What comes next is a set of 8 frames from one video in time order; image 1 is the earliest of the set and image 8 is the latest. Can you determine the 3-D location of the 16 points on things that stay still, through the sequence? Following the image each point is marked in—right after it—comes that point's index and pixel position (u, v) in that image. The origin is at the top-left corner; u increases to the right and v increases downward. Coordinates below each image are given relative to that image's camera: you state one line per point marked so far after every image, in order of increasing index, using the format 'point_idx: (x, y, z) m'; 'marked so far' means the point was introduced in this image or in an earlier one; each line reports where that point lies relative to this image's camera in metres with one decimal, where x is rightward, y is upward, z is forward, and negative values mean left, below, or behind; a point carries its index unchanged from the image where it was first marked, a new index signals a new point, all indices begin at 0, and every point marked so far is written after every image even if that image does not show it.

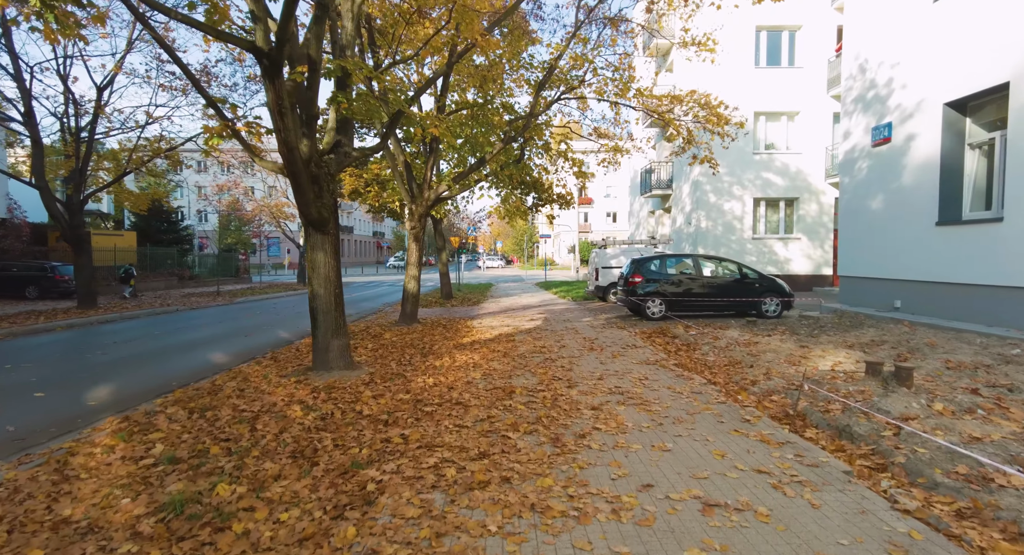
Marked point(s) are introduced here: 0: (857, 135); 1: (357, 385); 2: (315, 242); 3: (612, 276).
0: (+7.4, +3.1, +11.3) m
1: (-1.9, -1.3, +6.5) m
2: (-2.6, +0.5, +7.1) m
3: (+3.4, 0.0, +18.0) m
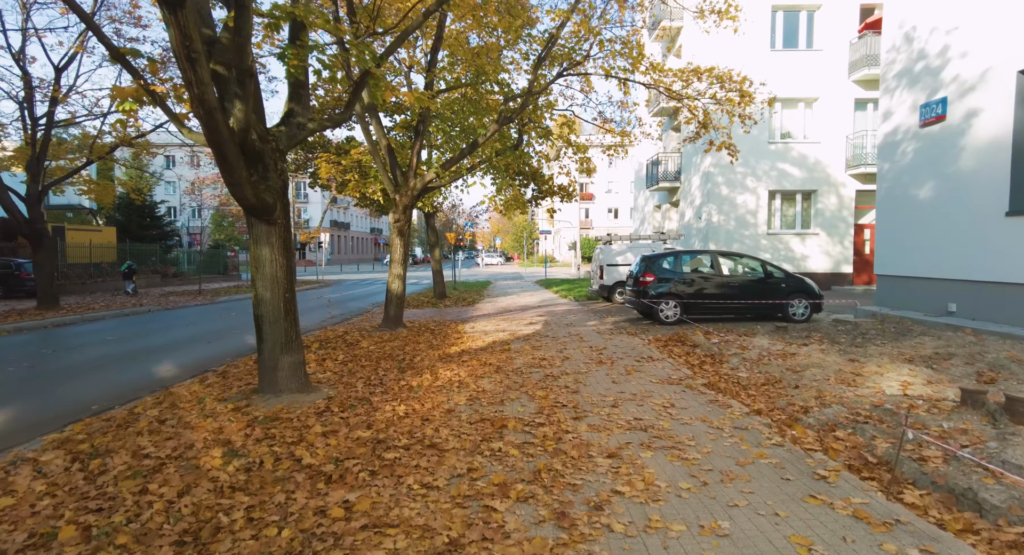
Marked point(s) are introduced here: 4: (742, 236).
0: (+7.3, +3.1, +9.9) m
1: (-2.0, -1.4, +5.2) m
2: (-2.7, +0.5, +5.7) m
3: (+3.3, 0.0, +16.6) m
4: (+8.8, +1.6, +20.0) m
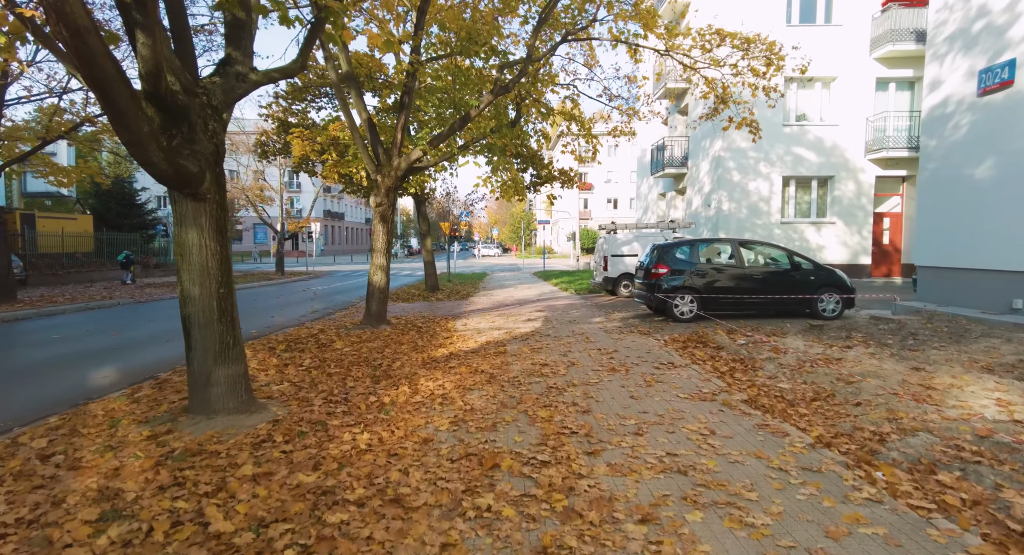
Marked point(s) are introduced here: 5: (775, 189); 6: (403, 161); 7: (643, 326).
0: (+7.3, +3.2, +8.7) m
1: (-2.0, -1.3, +4.0) m
2: (-2.8, +0.5, +4.5) m
3: (+3.2, +0.3, +15.4) m
4: (+8.7, +1.9, +18.8) m
5: (+9.4, +3.1, +18.7) m
6: (-2.1, +2.3, +10.3) m
7: (+2.4, -0.9, +9.8) m
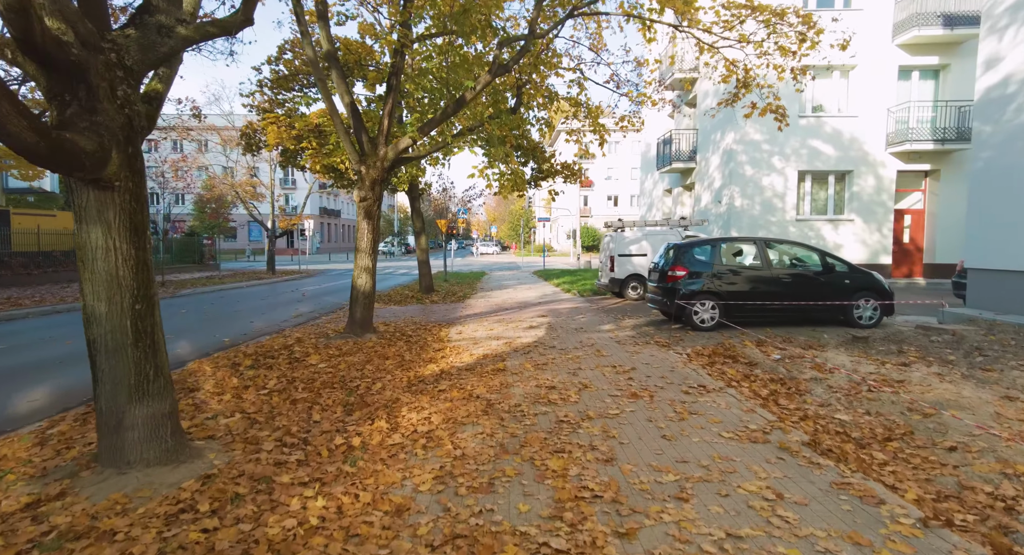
0: (+7.3, +3.1, +7.6) m
1: (-2.0, -1.4, +2.9) m
2: (-2.8, +0.4, +3.4) m
3: (+3.2, +0.2, +14.3) m
4: (+8.6, +1.8, +17.7) m
5: (+9.3, +3.1, +17.7) m
6: (-2.1, +2.2, +9.2) m
7: (+2.4, -1.0, +8.7) m
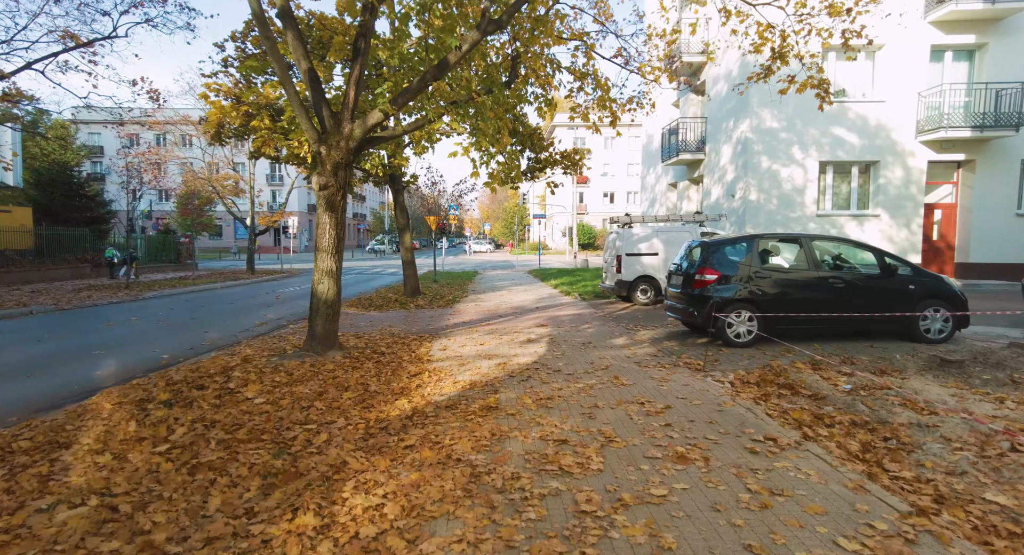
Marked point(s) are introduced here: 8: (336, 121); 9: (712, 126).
0: (+7.2, +3.1, +6.1) m
1: (-2.0, -1.5, +1.3) m
2: (-2.8, +0.3, +1.7) m
3: (+3.1, +0.2, +12.8) m
4: (+8.5, +1.8, +16.2) m
5: (+9.2, +3.1, +16.1) m
6: (-2.2, +2.1, +7.5) m
7: (+2.4, -1.0, +7.1) m
8: (-2.6, +2.3, +7.7) m
9: (+7.2, +5.5, +18.9) m
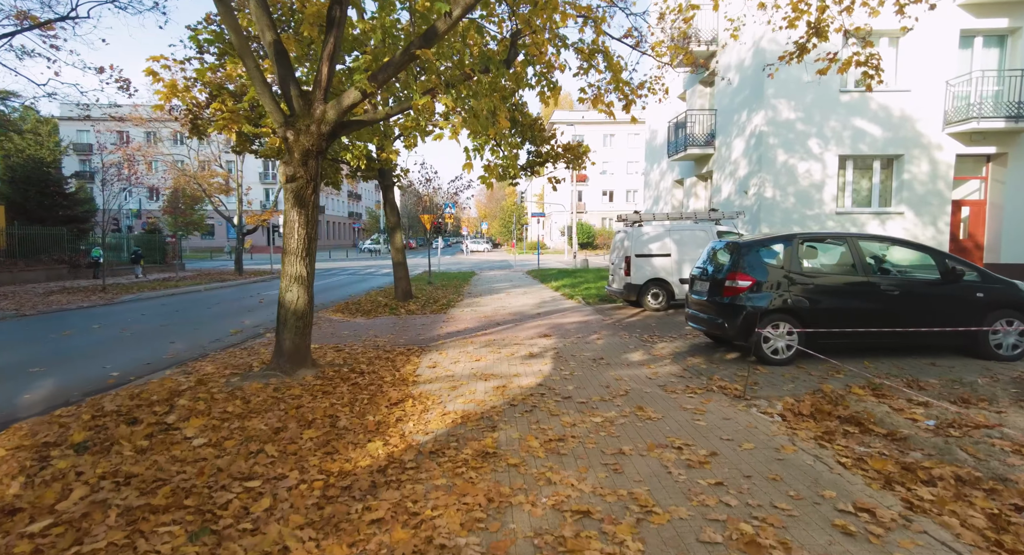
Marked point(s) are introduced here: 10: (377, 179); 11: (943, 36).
0: (+7.2, +3.0, +5.0) m
1: (-2.0, -1.6, +0.2) m
2: (-2.7, +0.2, +0.6) m
3: (+3.0, +0.1, +11.7) m
4: (+8.4, +1.8, +15.2) m
5: (+9.1, +3.0, +15.1) m
6: (-2.2, +2.0, +6.4) m
7: (+2.4, -1.1, +6.1) m
8: (-2.6, +2.2, +6.6) m
9: (+7.1, +5.4, +17.9) m
10: (-3.9, +2.9, +15.3) m
11: (+11.7, +6.5, +14.3) m
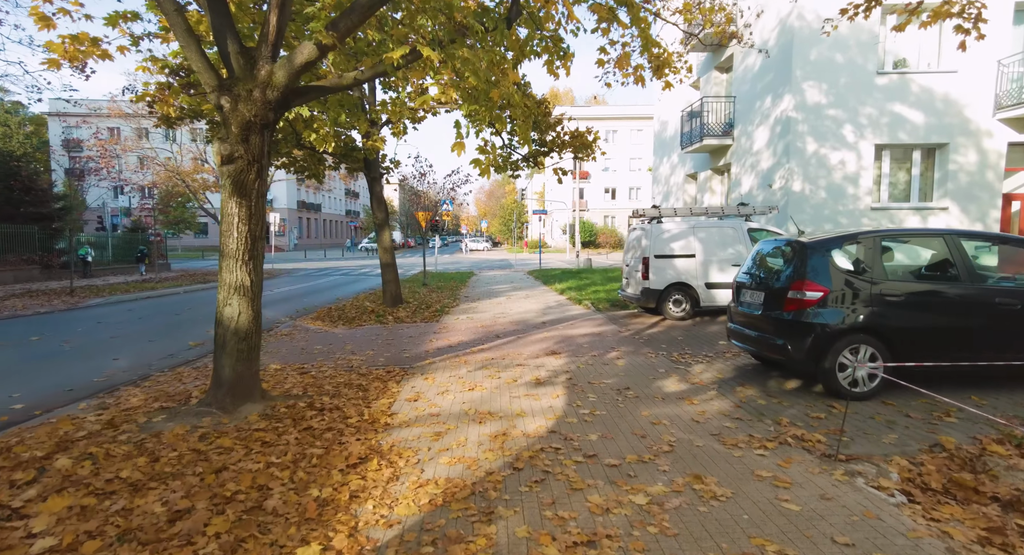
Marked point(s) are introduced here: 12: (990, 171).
0: (+7.2, +2.9, +3.5) m
1: (-2.0, -1.7, -1.3) m
2: (-2.7, +0.1, -0.8) m
3: (+3.1, +0.1, +10.2) m
4: (+8.4, +1.7, +13.7) m
5: (+9.1, +3.0, +13.6) m
6: (-2.2, +1.9, +5.0) m
7: (+2.4, -1.2, +4.6) m
8: (-2.6, +2.1, +5.1) m
9: (+7.1, +5.3, +16.4) m
10: (-3.9, +2.8, +13.8) m
11: (+11.7, +6.5, +12.8) m
12: (+12.0, +2.6, +13.2) m
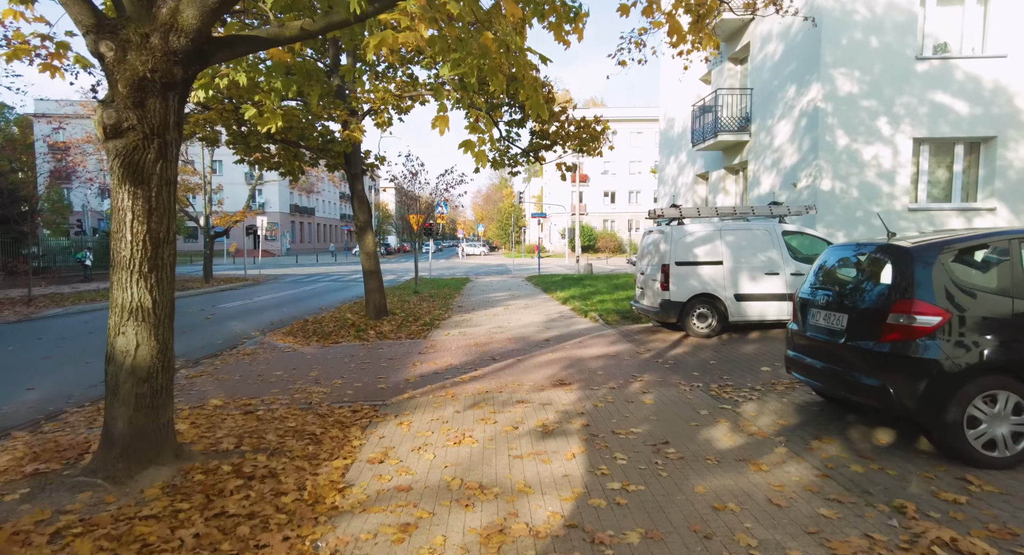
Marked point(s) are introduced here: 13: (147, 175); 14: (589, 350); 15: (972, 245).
0: (+7.2, +2.8, +2.2) m
1: (-1.9, -1.8, -2.7) m
2: (-2.7, 0.0, -2.3) m
3: (+3.0, -0.1, +8.8) m
4: (+8.4, +1.5, +12.3) m
5: (+9.1, +2.8, +12.2) m
6: (-2.2, +1.8, +3.5) m
7: (+2.4, -1.4, +3.2) m
8: (-2.6, +2.0, +3.7) m
9: (+7.1, +5.1, +15.0) m
10: (-4.0, +2.6, +12.4) m
11: (+11.6, +6.3, +11.5) m
12: (+11.9, +2.5, +11.9) m
13: (-2.6, +0.7, +3.7) m
14: (+1.2, -1.1, +8.0) m
15: (+3.5, +0.3, +3.9) m
